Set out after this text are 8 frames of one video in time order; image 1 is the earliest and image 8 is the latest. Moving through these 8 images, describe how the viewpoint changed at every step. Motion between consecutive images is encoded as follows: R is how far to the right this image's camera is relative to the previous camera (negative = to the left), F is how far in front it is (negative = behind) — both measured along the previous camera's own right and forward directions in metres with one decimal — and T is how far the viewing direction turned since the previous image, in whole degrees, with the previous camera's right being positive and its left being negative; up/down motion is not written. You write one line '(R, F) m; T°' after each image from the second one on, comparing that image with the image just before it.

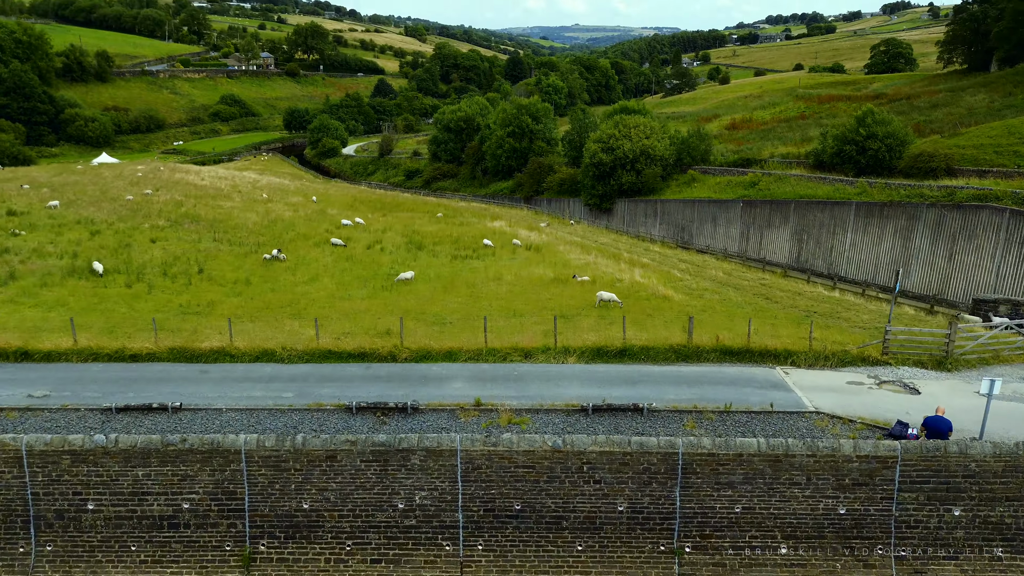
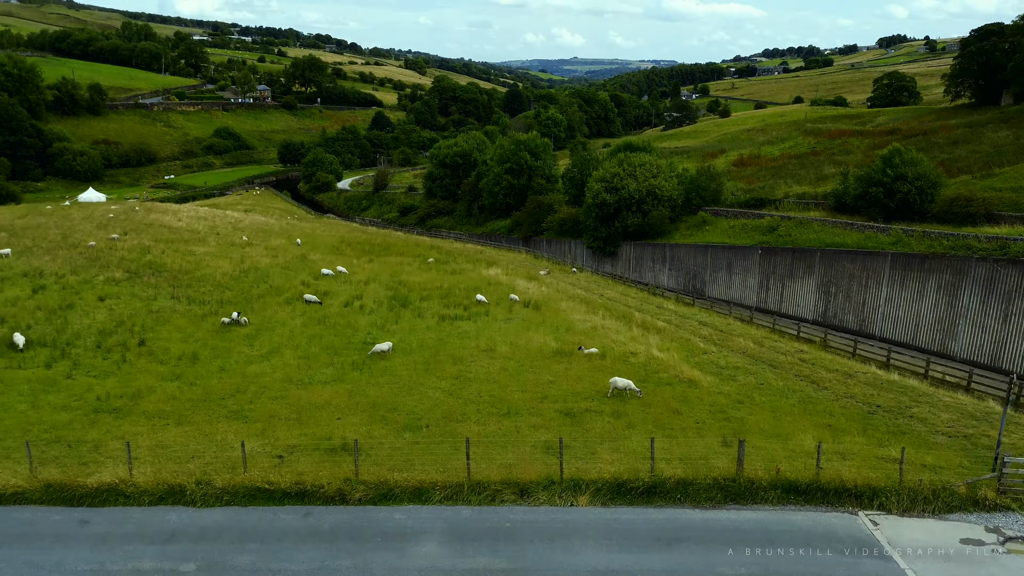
(+0.1, +3.2) m; 0°
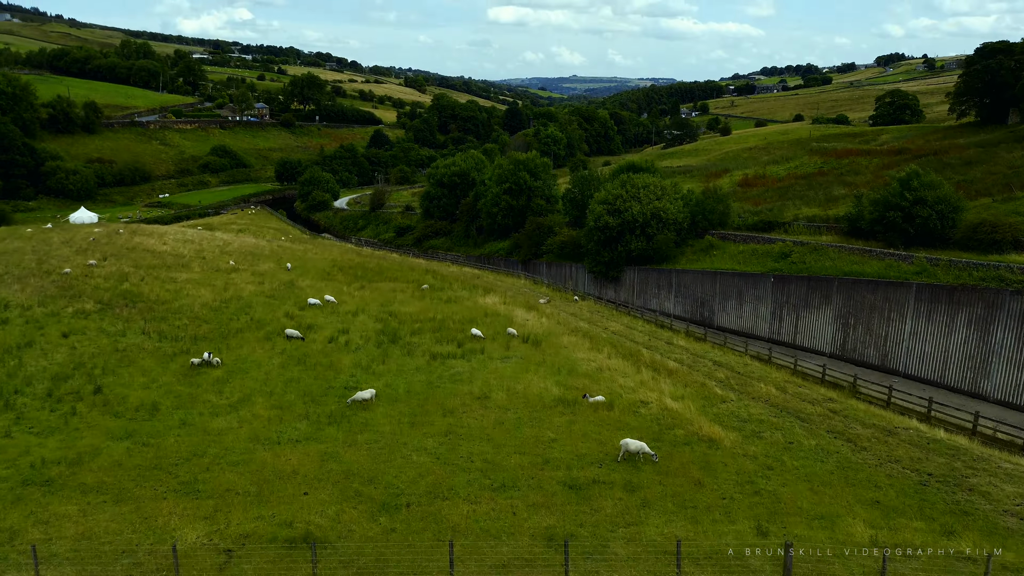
(+0.1, +1.8) m; 0°
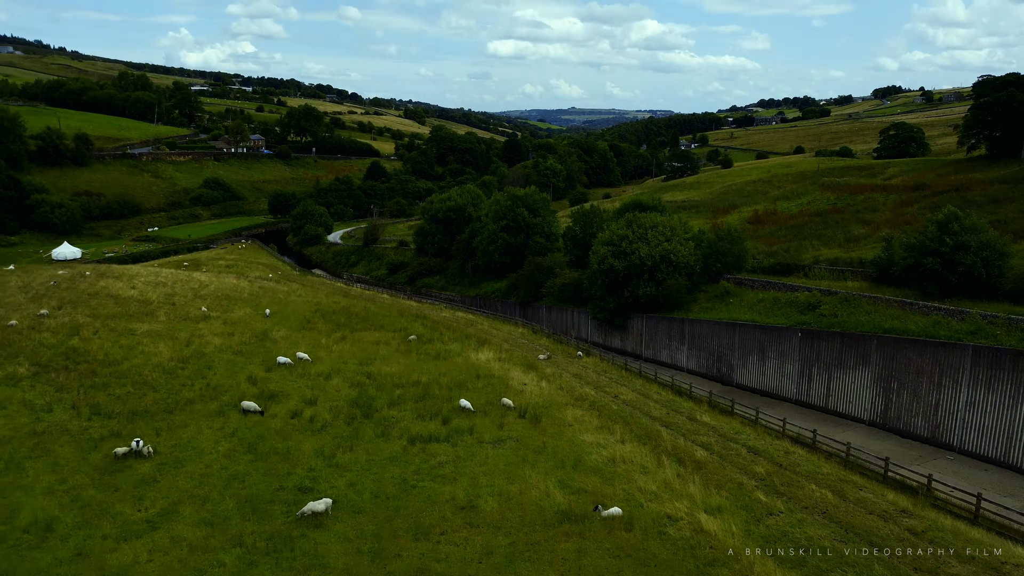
(+0.1, +3.3) m; 0°
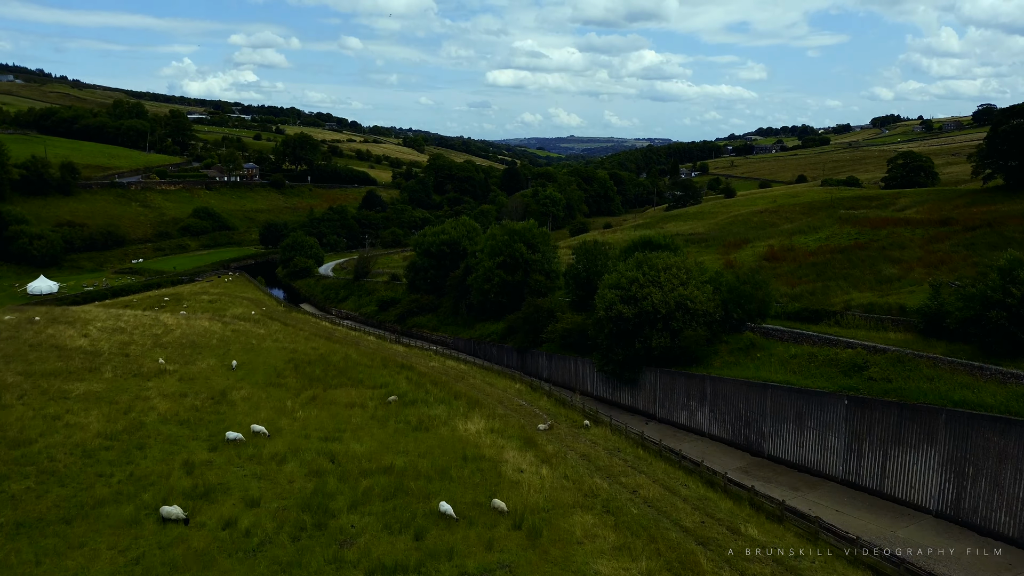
(+0.1, +4.1) m; 0°
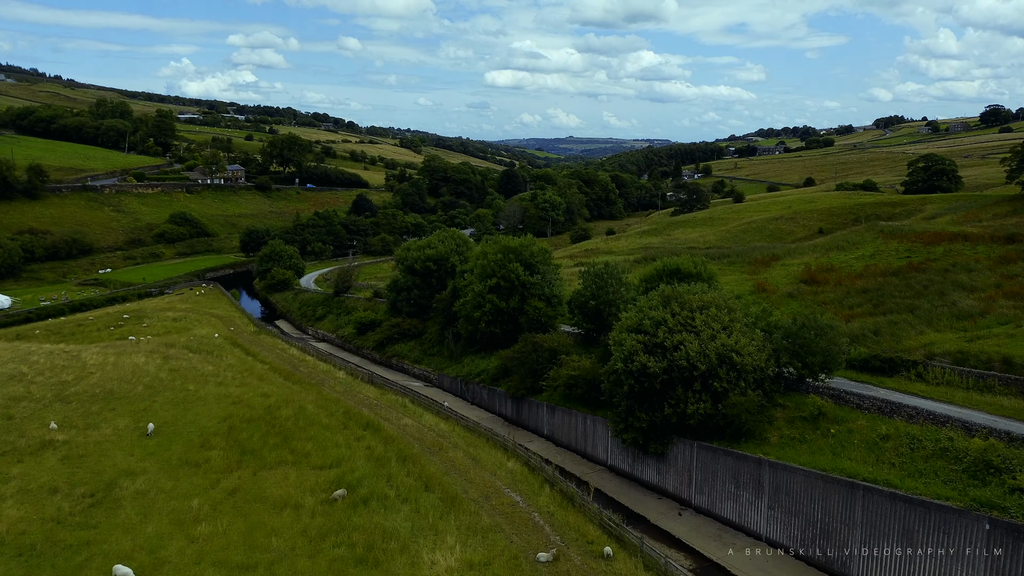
(+0.2, +7.4) m; 0°
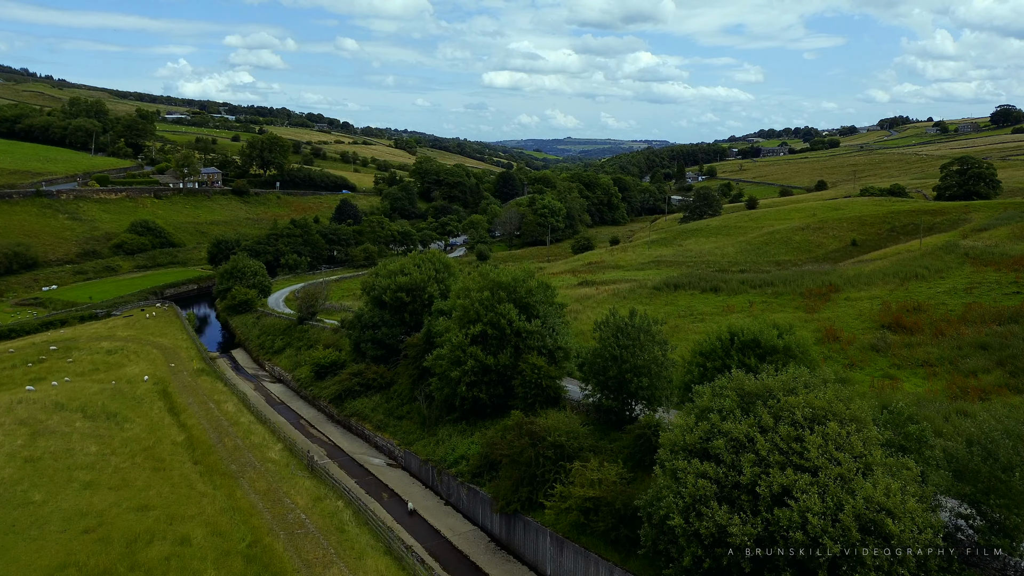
(+0.3, +10.4) m; 0°
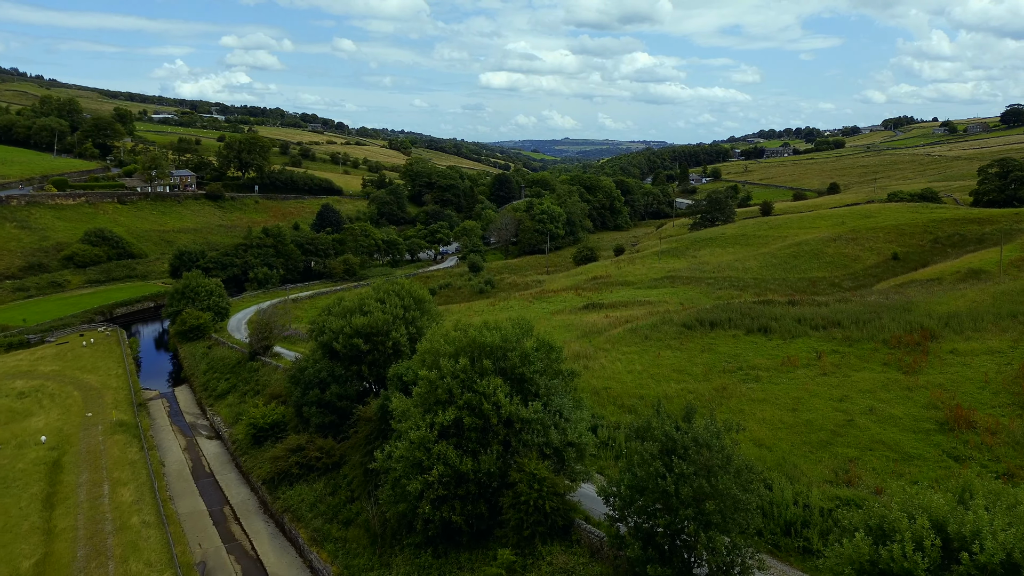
(+0.3, +10.0) m; 0°
